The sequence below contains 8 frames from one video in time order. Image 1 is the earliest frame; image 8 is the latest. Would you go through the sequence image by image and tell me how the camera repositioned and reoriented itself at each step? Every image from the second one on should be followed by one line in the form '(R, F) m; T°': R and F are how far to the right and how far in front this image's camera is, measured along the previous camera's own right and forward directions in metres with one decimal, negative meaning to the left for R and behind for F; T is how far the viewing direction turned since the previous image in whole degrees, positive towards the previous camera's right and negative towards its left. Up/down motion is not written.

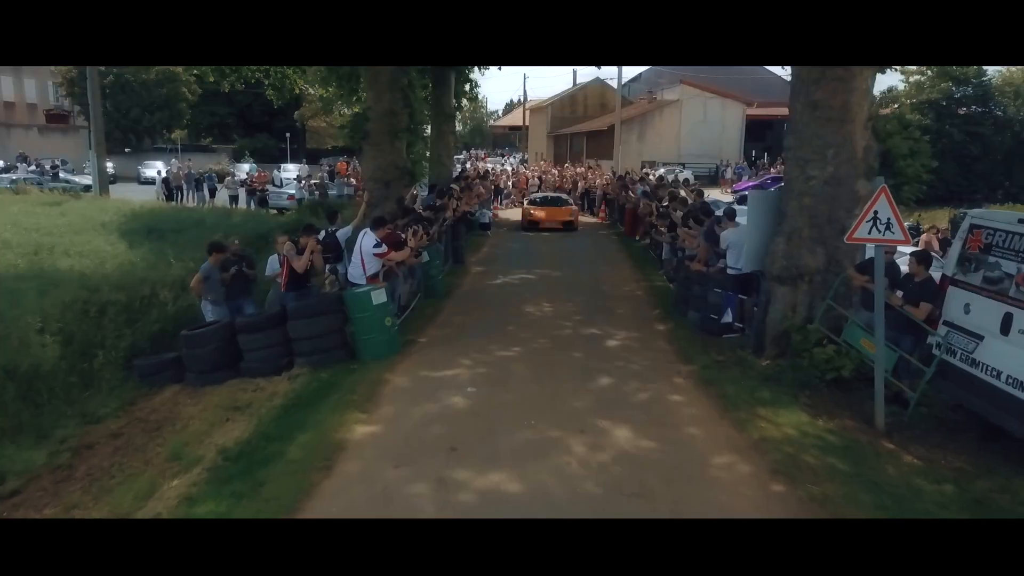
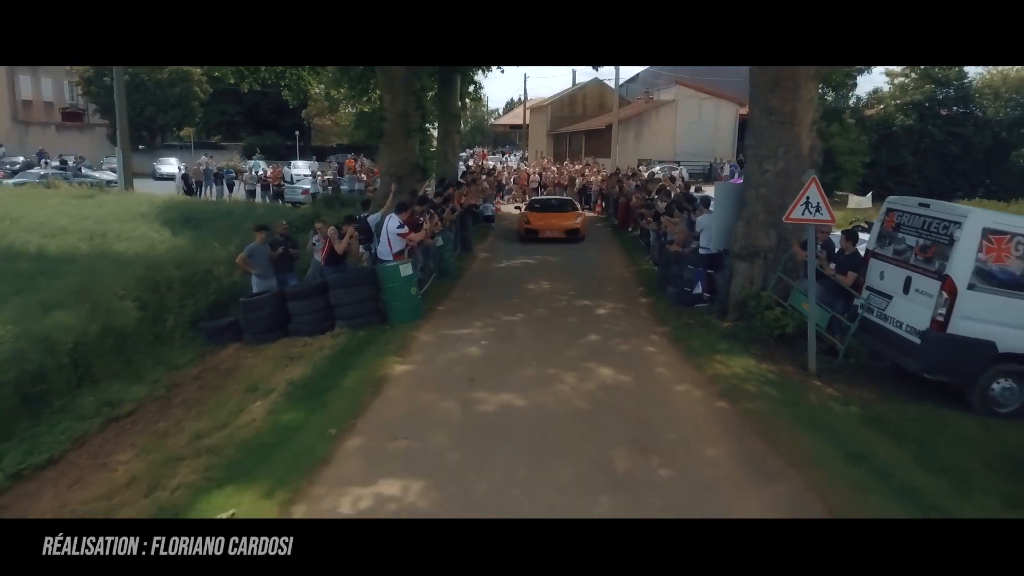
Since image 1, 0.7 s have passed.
(0.0, -1.3) m; 0°
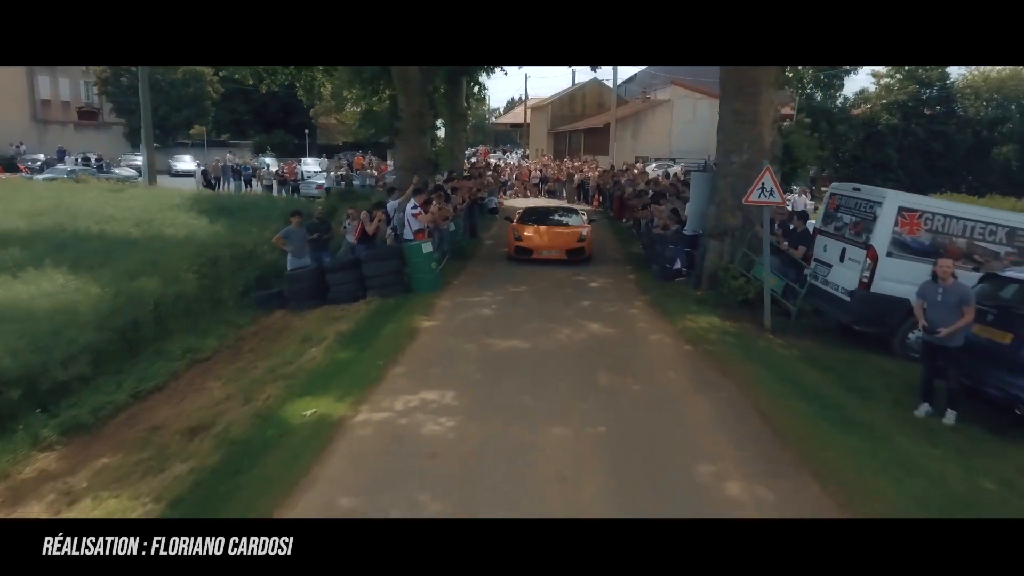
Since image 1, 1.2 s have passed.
(0.0, -1.4) m; 0°
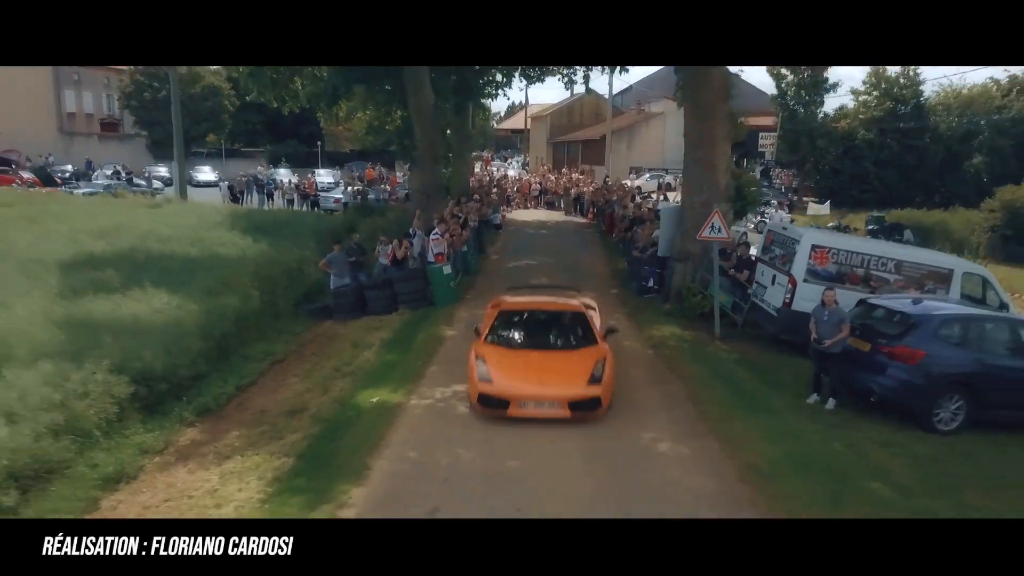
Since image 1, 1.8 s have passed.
(0.0, -2.1) m; 0°
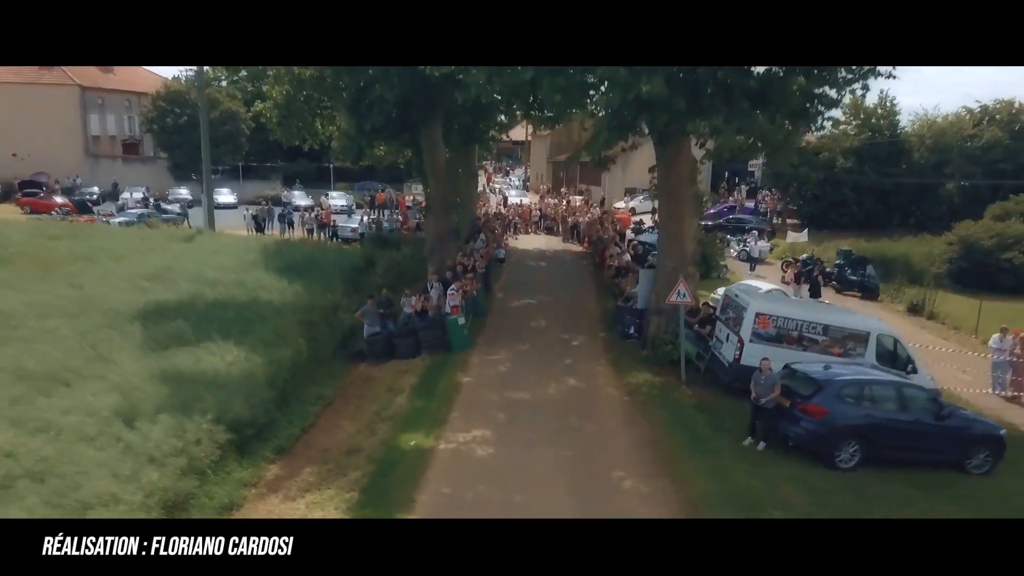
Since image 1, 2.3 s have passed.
(0.0, -2.3) m; 0°
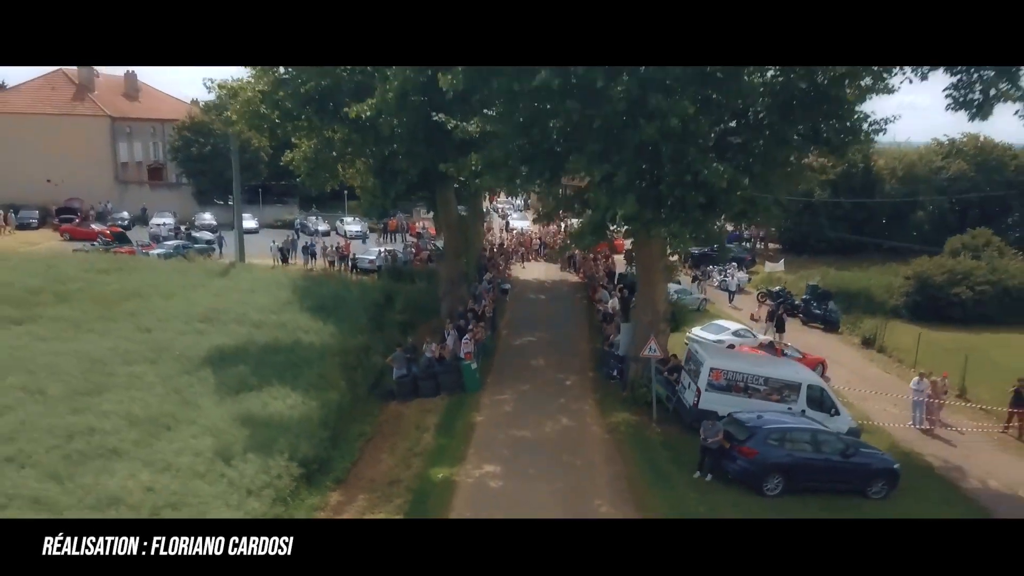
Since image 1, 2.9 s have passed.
(0.0, -2.9) m; 0°
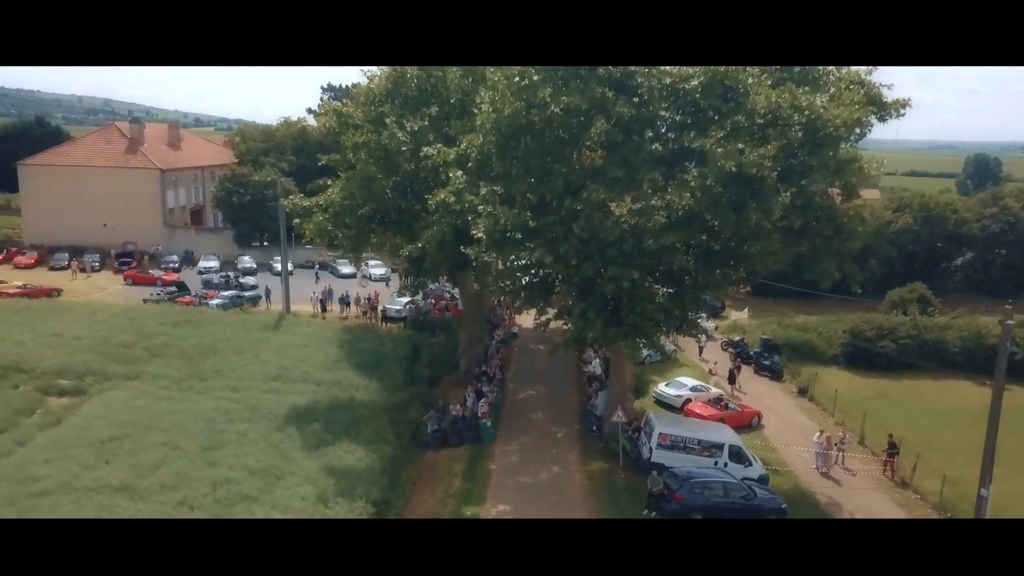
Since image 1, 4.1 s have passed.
(0.0, -5.7) m; 0°
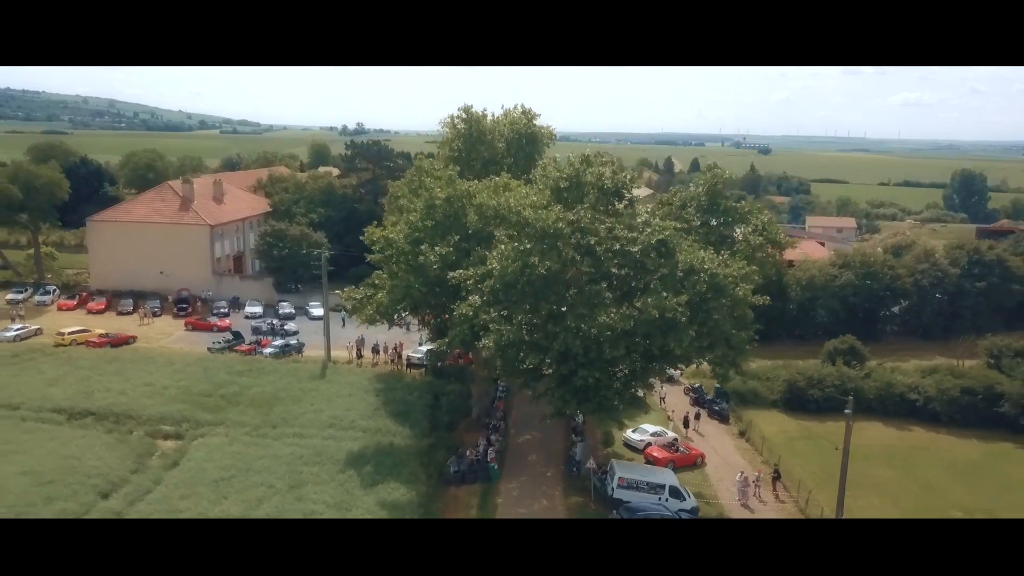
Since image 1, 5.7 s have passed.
(0.0, -7.8) m; 0°
